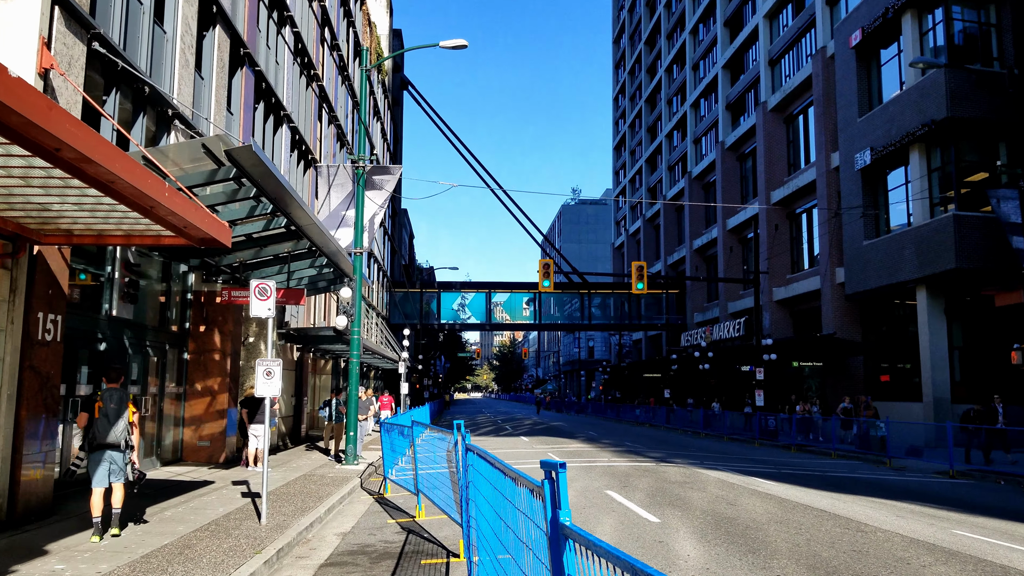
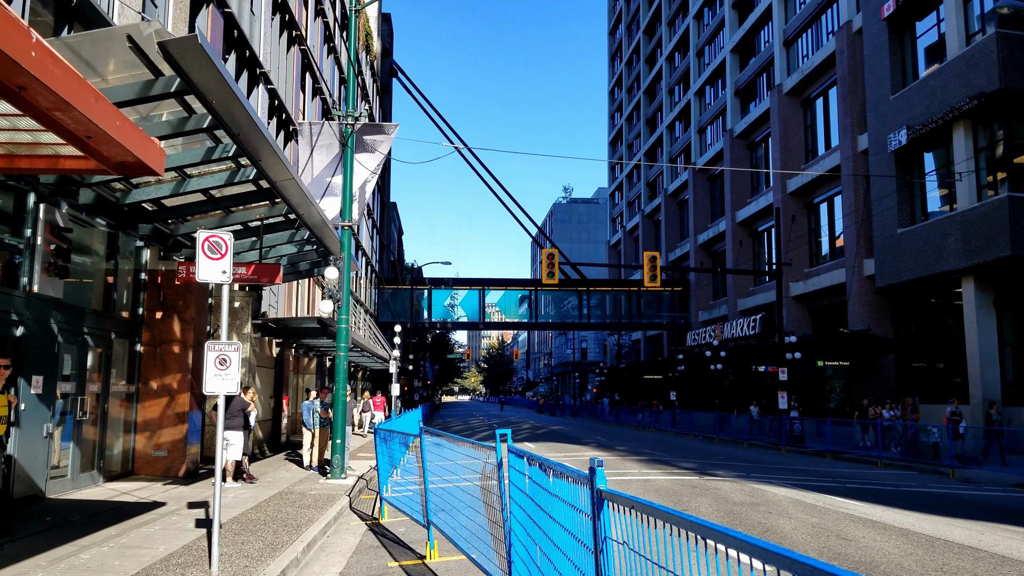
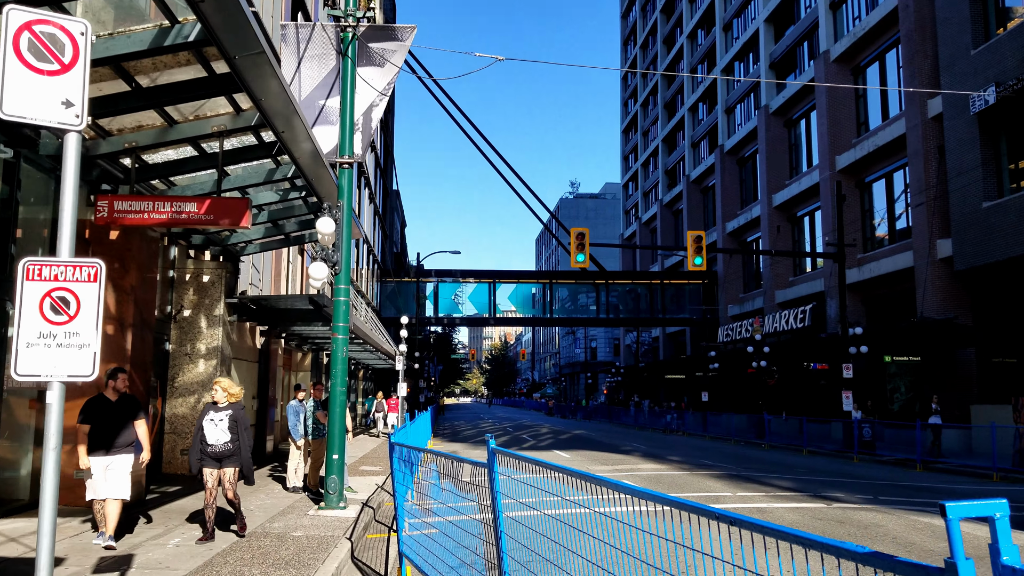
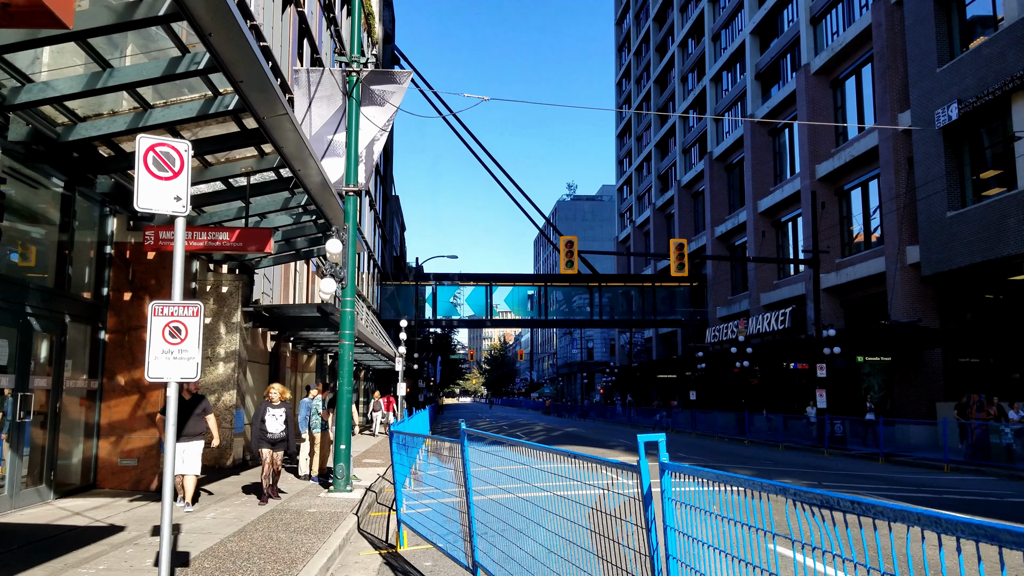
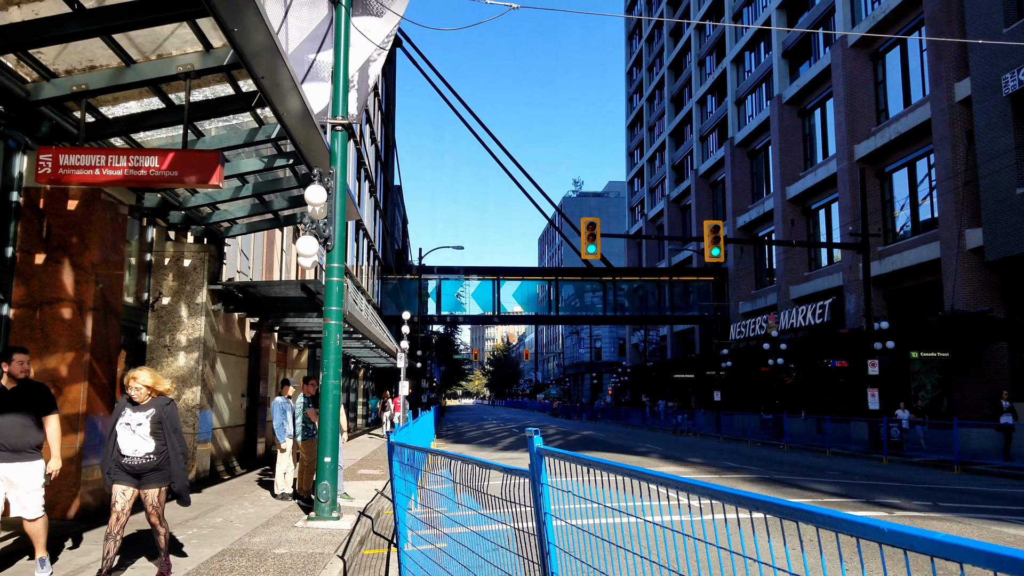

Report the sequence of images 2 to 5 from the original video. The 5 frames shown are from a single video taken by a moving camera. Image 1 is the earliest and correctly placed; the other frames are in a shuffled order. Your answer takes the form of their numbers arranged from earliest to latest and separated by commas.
2, 4, 3, 5
